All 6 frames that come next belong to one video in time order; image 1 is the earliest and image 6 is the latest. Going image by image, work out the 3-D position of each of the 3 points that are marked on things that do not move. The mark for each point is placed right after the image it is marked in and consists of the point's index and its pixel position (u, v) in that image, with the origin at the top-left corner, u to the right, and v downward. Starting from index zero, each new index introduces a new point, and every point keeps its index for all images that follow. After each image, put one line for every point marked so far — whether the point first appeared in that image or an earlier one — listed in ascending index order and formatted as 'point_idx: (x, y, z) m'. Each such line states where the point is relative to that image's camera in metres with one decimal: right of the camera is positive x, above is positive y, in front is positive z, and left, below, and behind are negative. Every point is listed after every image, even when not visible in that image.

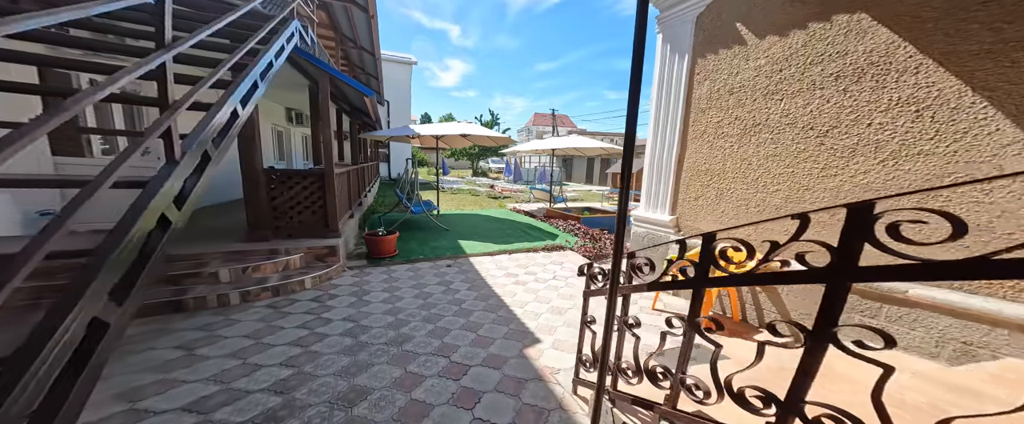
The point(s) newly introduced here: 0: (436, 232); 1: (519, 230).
0: (-1.4, -0.4, +5.7) m
1: (+0.1, -0.4, +6.4) m
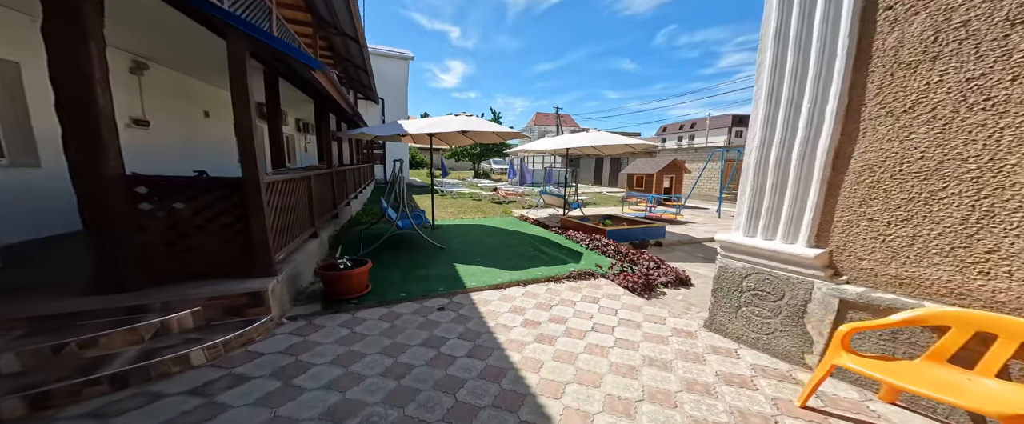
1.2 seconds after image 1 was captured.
0: (-1.2, -0.6, +4.4) m
1: (+0.3, -0.6, +5.1) m
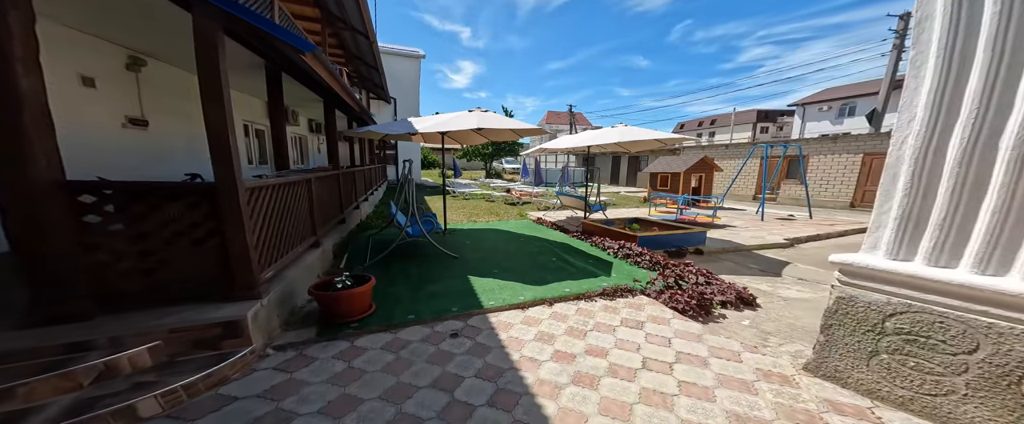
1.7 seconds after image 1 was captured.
0: (-1.0, -0.7, +4.0) m
1: (+0.6, -0.7, +4.6) m
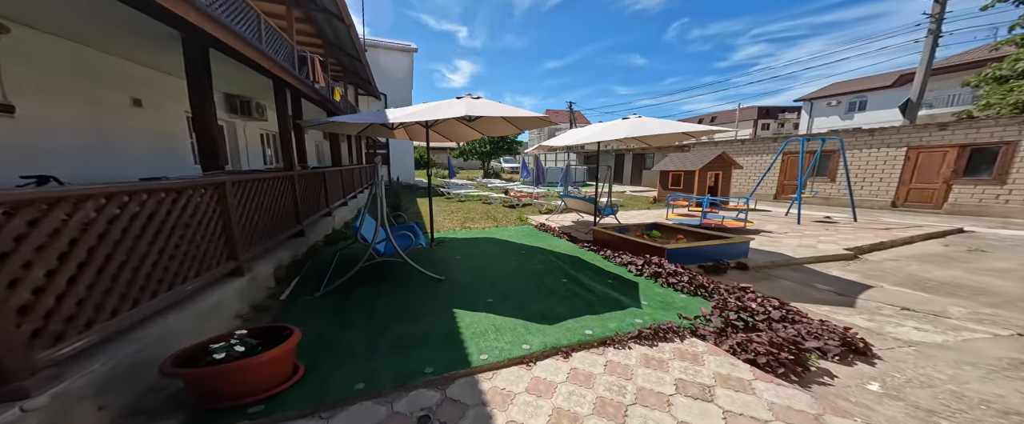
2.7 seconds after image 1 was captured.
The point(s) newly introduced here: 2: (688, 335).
0: (-1.0, -0.8, +3.0) m
1: (+0.6, -0.7, +3.6) m
2: (+1.4, -1.0, +2.4) m
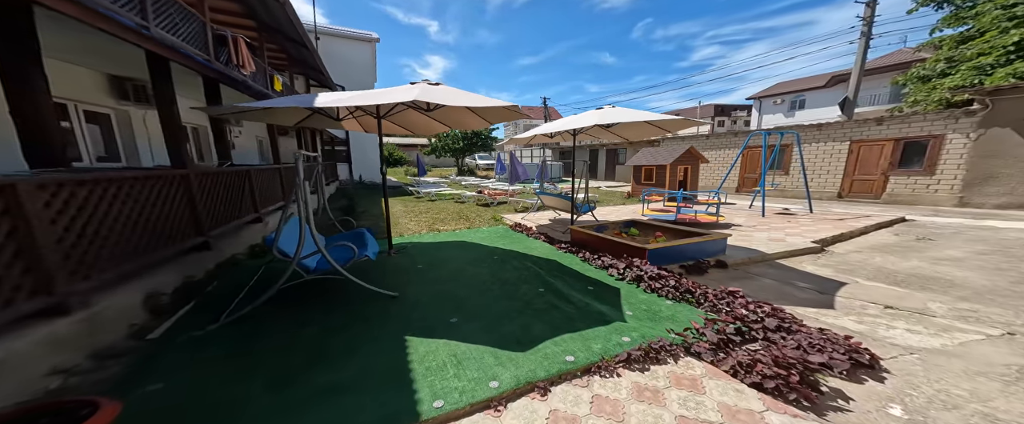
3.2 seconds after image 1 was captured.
0: (-1.2, -0.8, +2.4) m
1: (+0.3, -0.7, +3.2) m
2: (+1.1, -1.0, +2.0) m
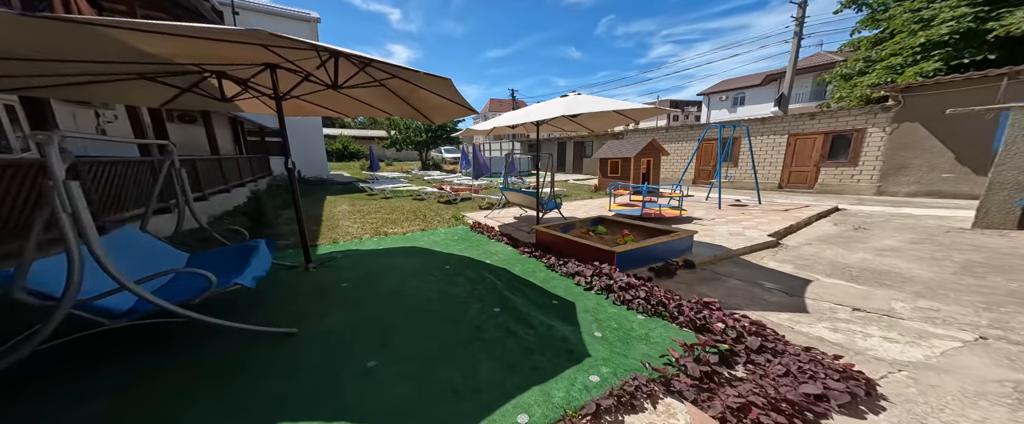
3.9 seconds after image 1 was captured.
0: (-1.6, -0.9, +1.8) m
1: (-0.2, -0.8, +2.7) m
2: (+0.8, -1.0, +1.7) m
